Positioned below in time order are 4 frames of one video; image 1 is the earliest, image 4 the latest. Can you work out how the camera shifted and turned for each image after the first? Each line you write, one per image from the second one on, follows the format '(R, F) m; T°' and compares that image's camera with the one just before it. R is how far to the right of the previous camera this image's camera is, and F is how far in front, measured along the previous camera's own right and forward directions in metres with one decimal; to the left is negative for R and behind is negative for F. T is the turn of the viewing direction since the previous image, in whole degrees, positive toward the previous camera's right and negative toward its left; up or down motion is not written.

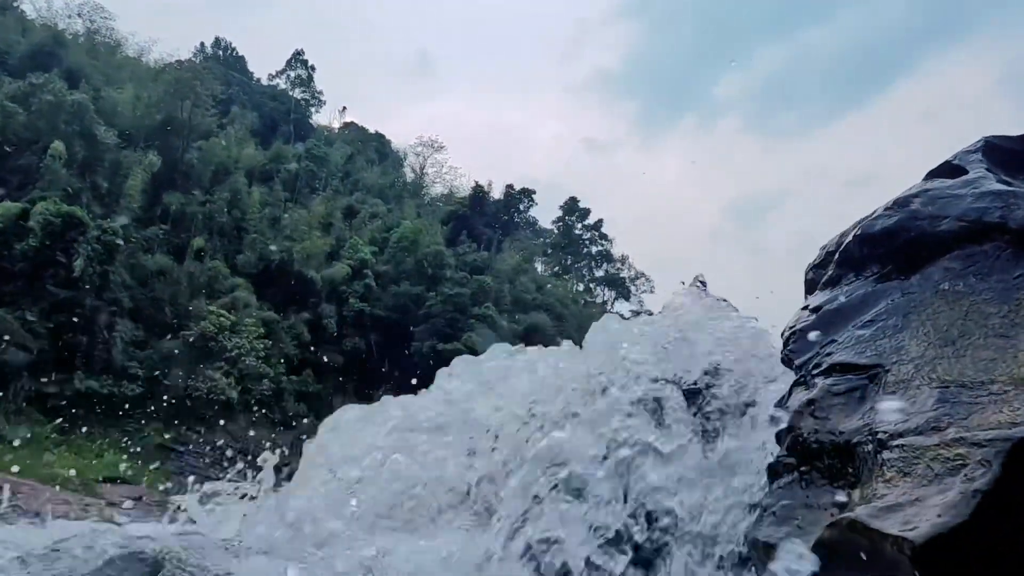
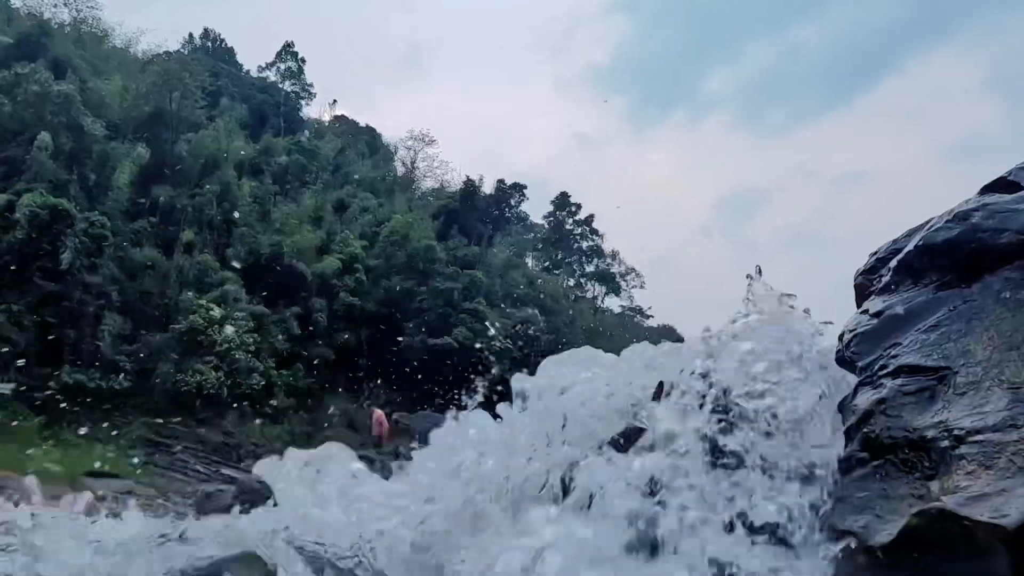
(0.0, +0.1) m; +1°
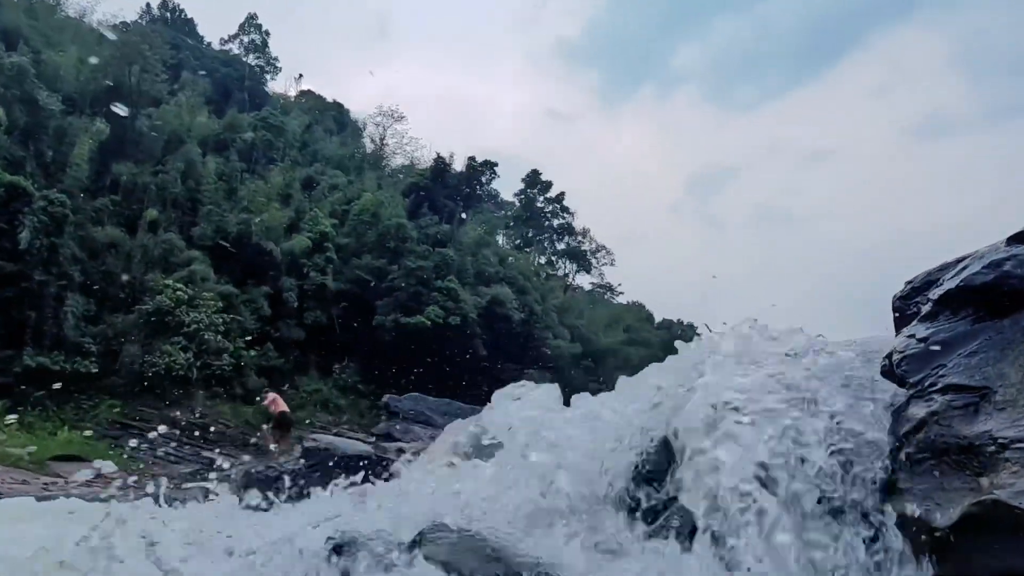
(+0.1, +0.2) m; +2°
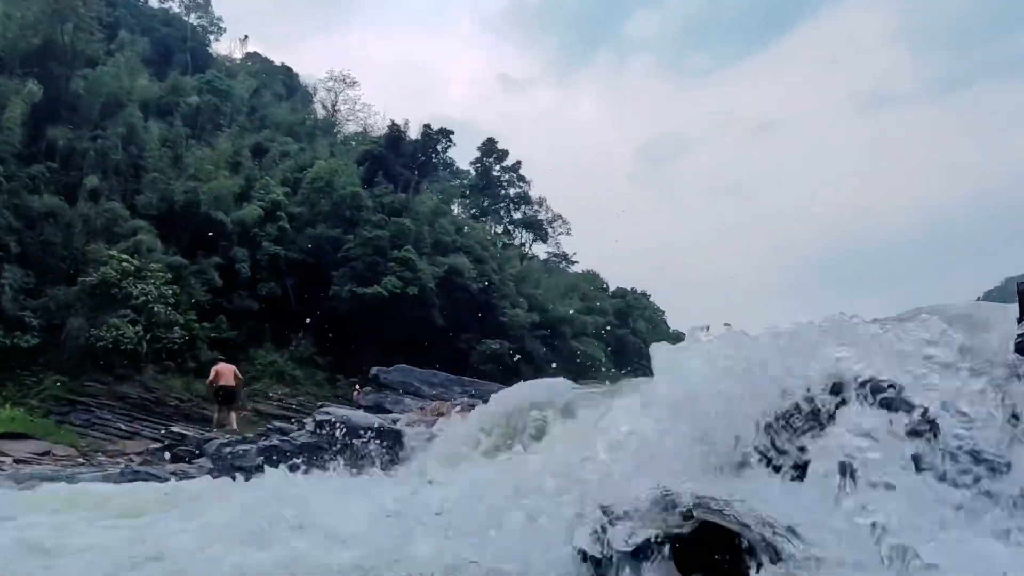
(0.0, +0.6) m; +3°
